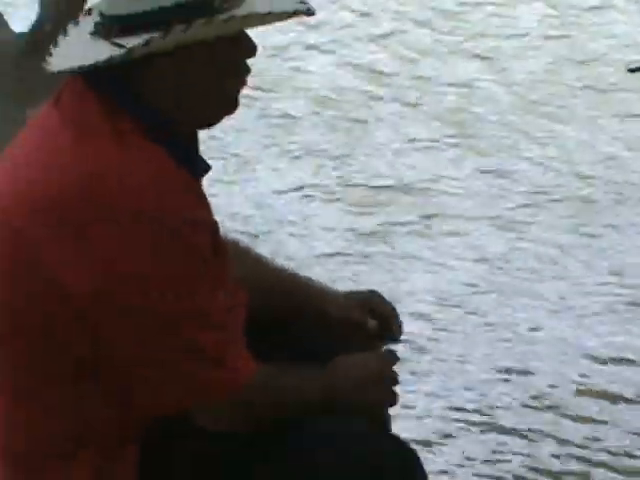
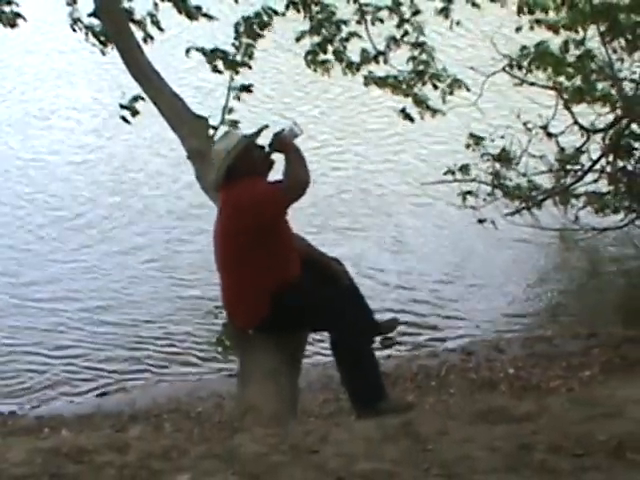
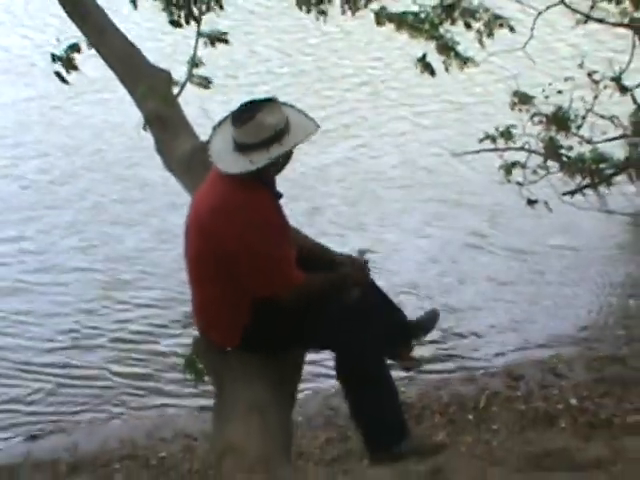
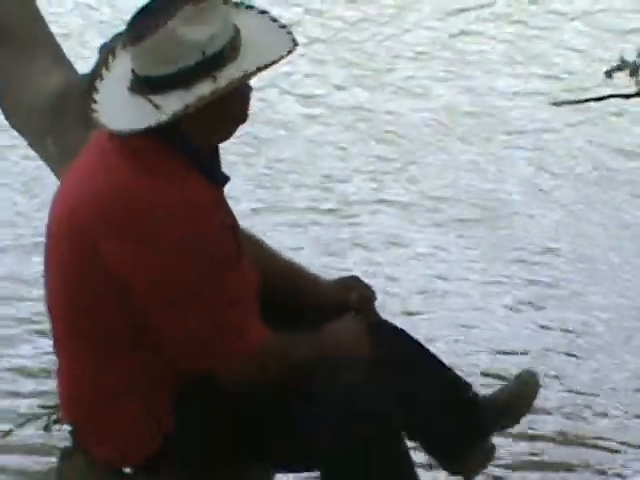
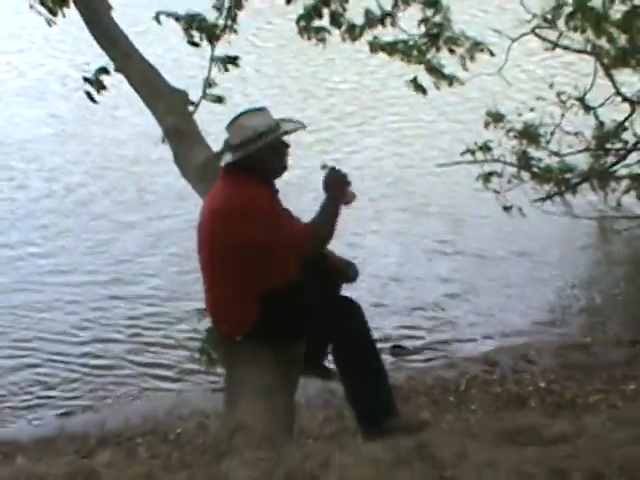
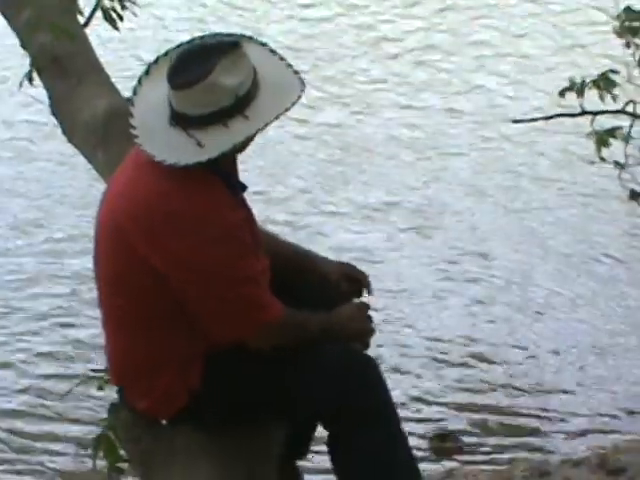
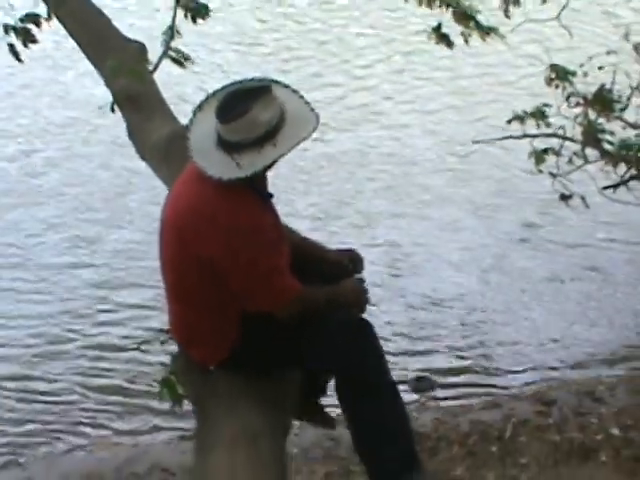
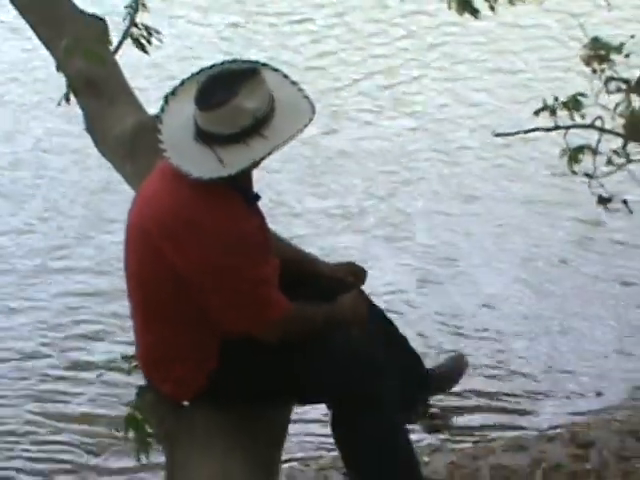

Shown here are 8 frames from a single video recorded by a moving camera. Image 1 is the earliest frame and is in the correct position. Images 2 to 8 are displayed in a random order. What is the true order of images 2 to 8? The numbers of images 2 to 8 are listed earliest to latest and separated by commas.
4, 6, 8, 7, 3, 5, 2
